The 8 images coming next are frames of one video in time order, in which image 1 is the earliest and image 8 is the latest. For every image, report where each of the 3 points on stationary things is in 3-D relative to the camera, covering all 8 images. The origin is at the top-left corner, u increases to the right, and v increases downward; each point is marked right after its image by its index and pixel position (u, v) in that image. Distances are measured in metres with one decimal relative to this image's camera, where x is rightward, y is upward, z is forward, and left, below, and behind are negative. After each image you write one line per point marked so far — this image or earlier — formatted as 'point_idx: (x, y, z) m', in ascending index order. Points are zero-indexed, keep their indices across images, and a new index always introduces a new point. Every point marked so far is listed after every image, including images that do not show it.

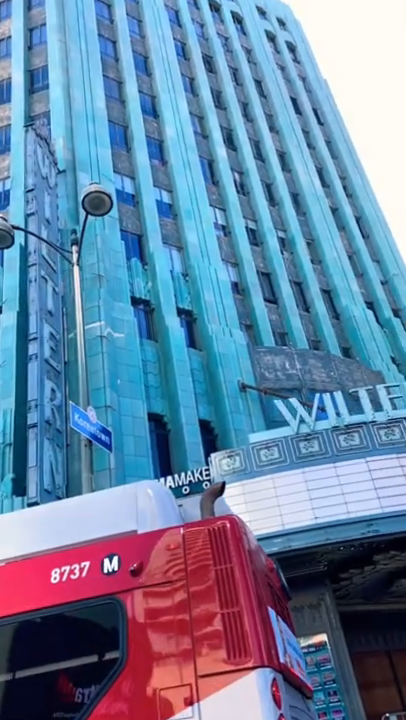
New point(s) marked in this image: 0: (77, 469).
0: (-2.9, -2.6, +14.4) m
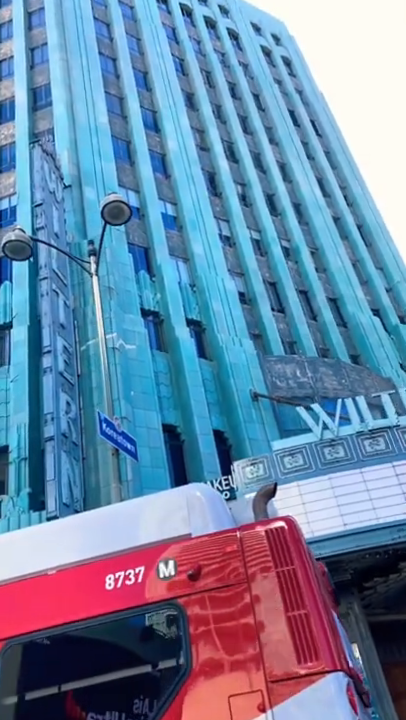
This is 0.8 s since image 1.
0: (-2.5, -2.9, +14.3) m
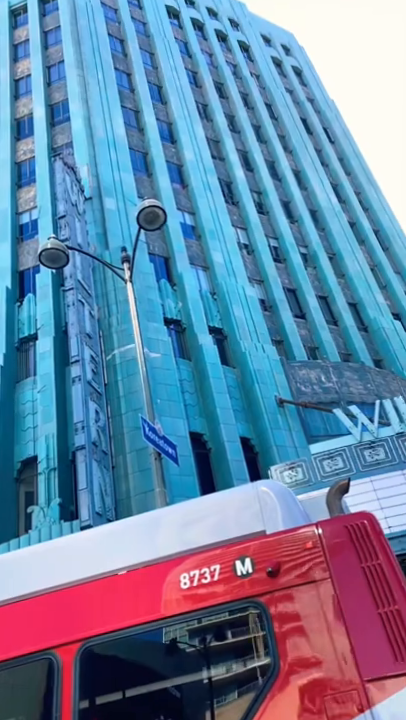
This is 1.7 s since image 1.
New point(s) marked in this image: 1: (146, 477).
0: (-1.8, -3.1, +14.3) m
1: (-1.3, -2.8, +14.3) m
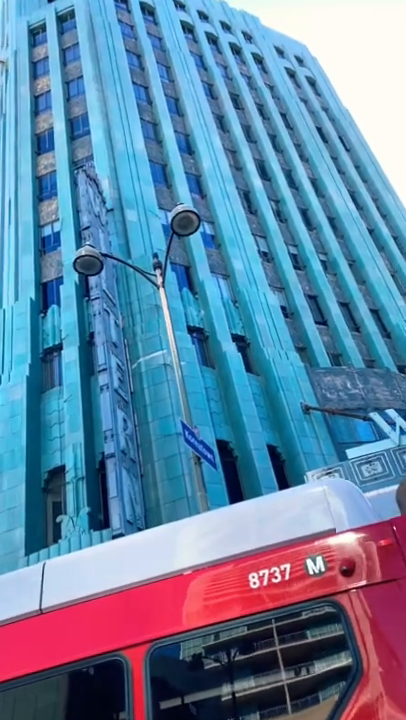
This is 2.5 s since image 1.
0: (-1.1, -3.3, +14.2) m
1: (-0.6, -2.9, +14.2) m
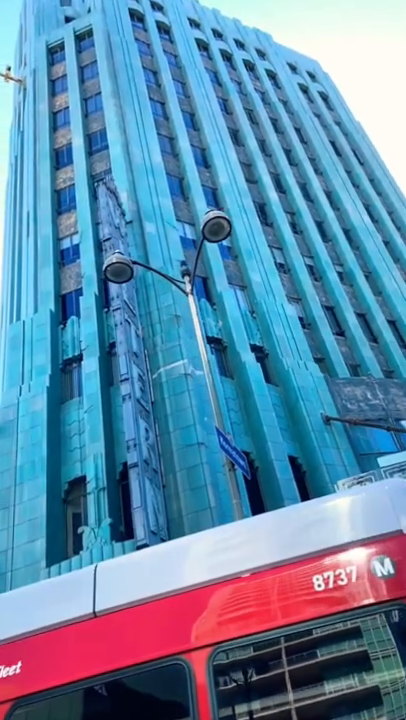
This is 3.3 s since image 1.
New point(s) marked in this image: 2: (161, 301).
0: (-0.6, -3.5, +14.1) m
1: (-0.1, -3.2, +14.1) m
2: (-1.4, +1.9, +19.5) m
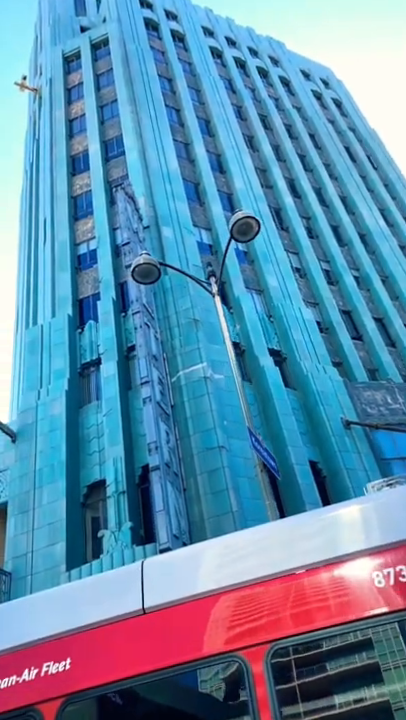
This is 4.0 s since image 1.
0: (-0.1, -3.5, +13.9) m
1: (+0.4, -3.2, +13.9) m
2: (-0.8, +1.8, +19.5) m
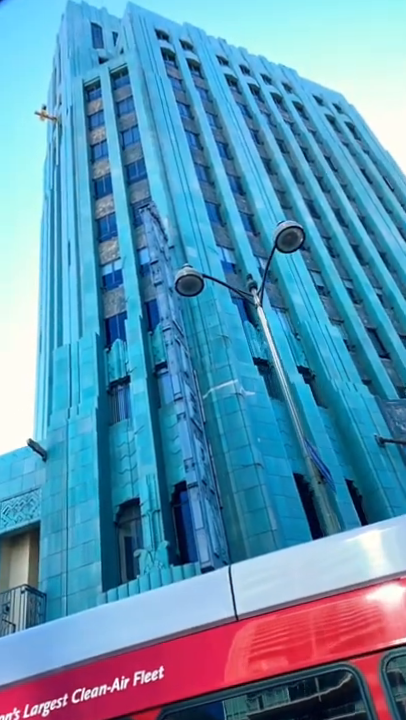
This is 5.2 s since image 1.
0: (+0.7, -3.9, +13.6) m
1: (+1.2, -3.5, +13.6) m
2: (+0.2, +1.2, +19.4) m
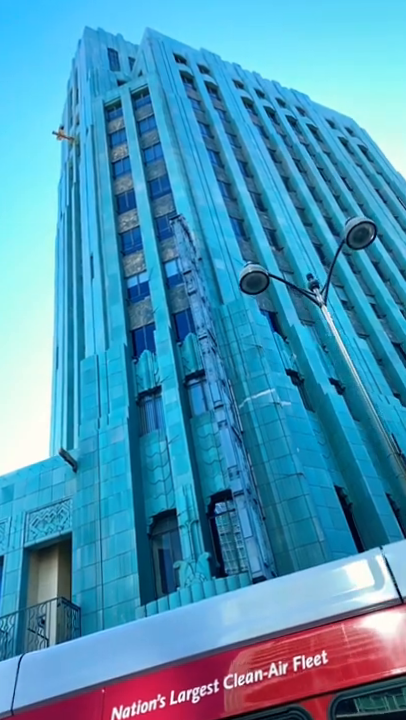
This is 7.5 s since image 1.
0: (+1.6, -4.0, +13.1) m
1: (+2.1, -3.7, +13.1) m
2: (+1.2, +0.9, +19.0) m
